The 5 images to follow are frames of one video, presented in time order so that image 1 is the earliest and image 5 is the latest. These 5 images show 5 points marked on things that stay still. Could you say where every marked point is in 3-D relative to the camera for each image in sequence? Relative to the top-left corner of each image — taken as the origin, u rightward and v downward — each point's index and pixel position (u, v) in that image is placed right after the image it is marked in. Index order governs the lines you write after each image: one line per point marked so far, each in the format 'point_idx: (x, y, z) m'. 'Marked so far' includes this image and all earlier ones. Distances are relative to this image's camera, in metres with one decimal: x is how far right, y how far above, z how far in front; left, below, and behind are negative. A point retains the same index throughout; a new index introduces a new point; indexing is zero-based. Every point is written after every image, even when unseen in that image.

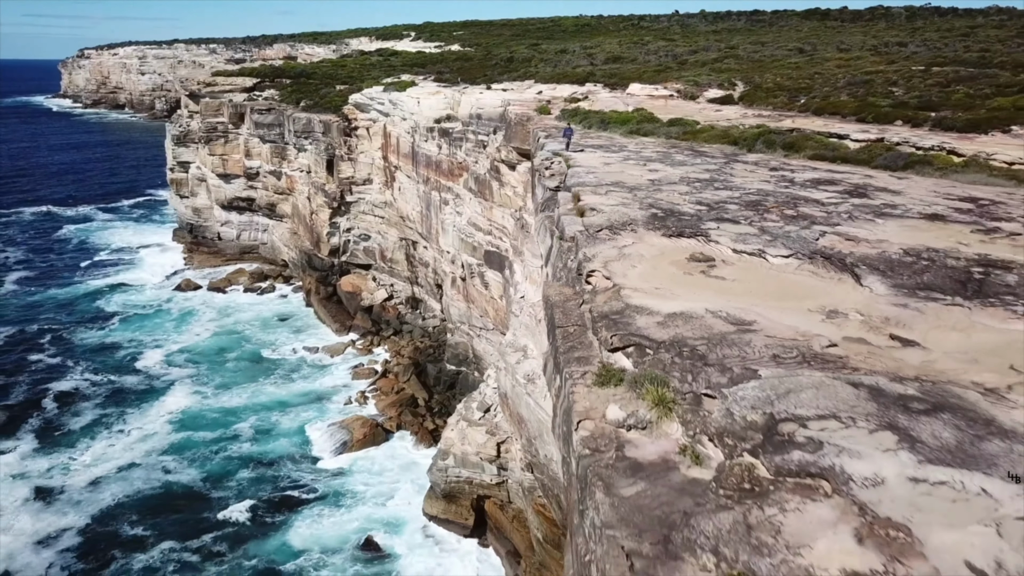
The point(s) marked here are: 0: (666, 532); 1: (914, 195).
0: (+0.5, -0.8, +2.8) m
1: (+3.8, +0.9, +8.6) m
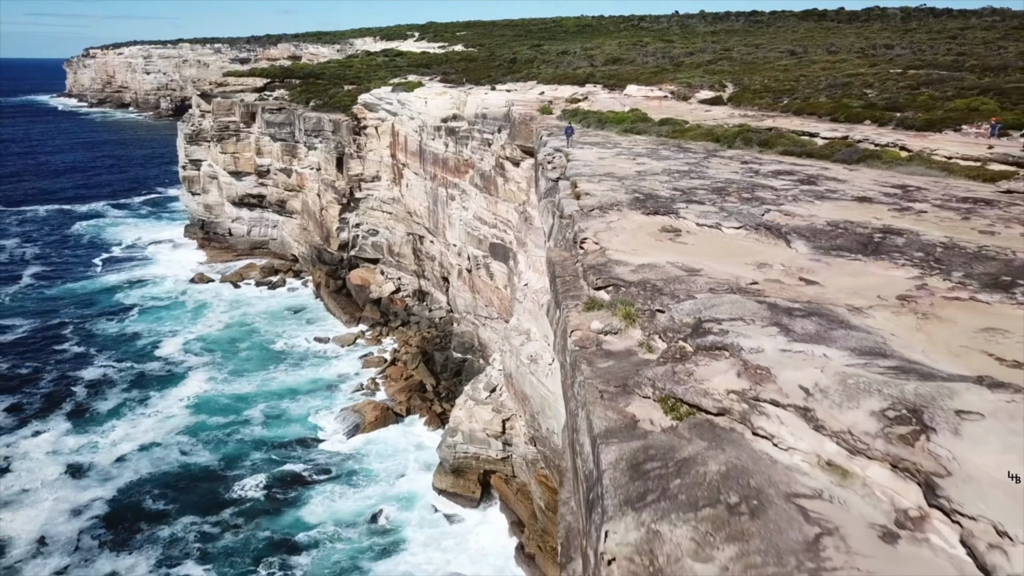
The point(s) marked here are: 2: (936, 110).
0: (+0.6, -0.5, +4.6) m
1: (+3.9, +1.2, +10.3) m
2: (+8.0, +3.3, +17.3) m
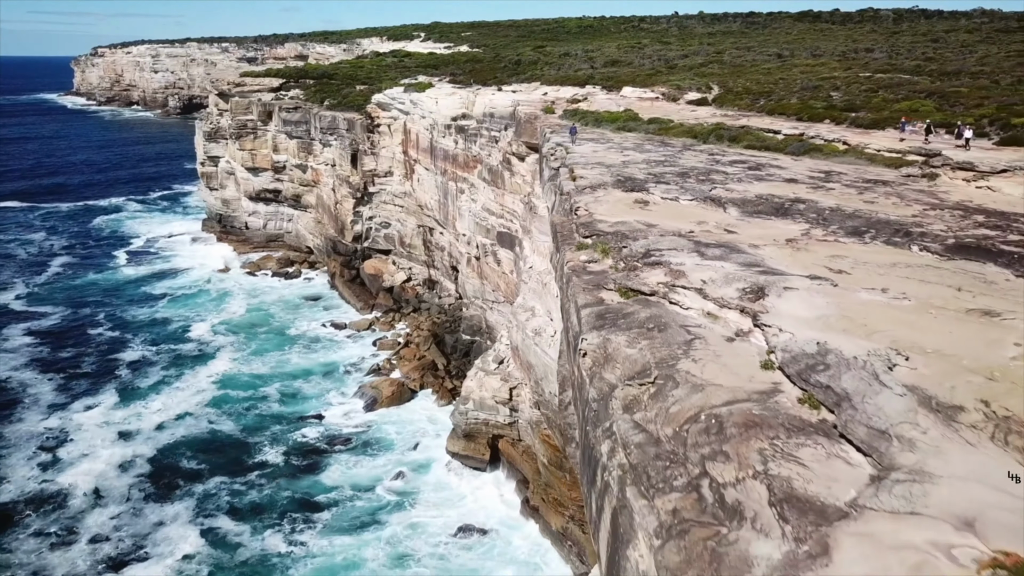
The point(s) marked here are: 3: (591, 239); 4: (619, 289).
0: (+0.7, 0.0, +7.4) m
1: (+4.0, +1.7, +13.1) m
2: (+8.2, +3.9, +20.1) m
3: (+0.8, +0.5, +8.9) m
4: (+0.8, 0.0, +7.2) m
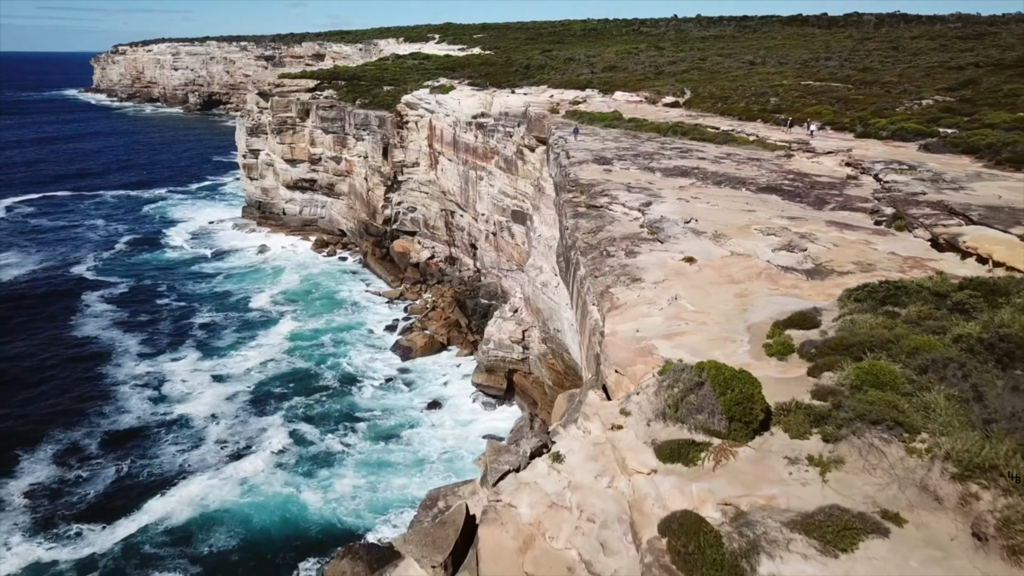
0: (+1.0, +1.4, +14.9) m
1: (+4.4, +3.0, +20.6) m
2: (+8.6, +5.2, +27.5) m
3: (+1.1, +1.8, +16.4) m
4: (+1.2, +1.3, +14.7) m
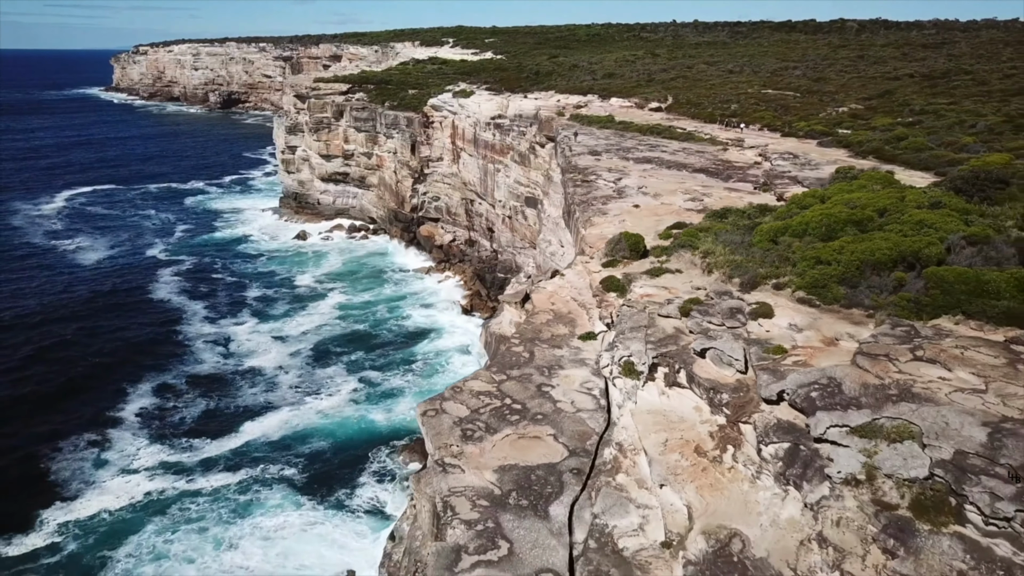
0: (+1.6, +2.8, +23.4) m
1: (+5.0, +4.5, +29.0) m
2: (+9.2, +6.7, +35.9) m
3: (+1.7, +3.2, +24.9) m
4: (+1.7, +2.7, +23.1) m
